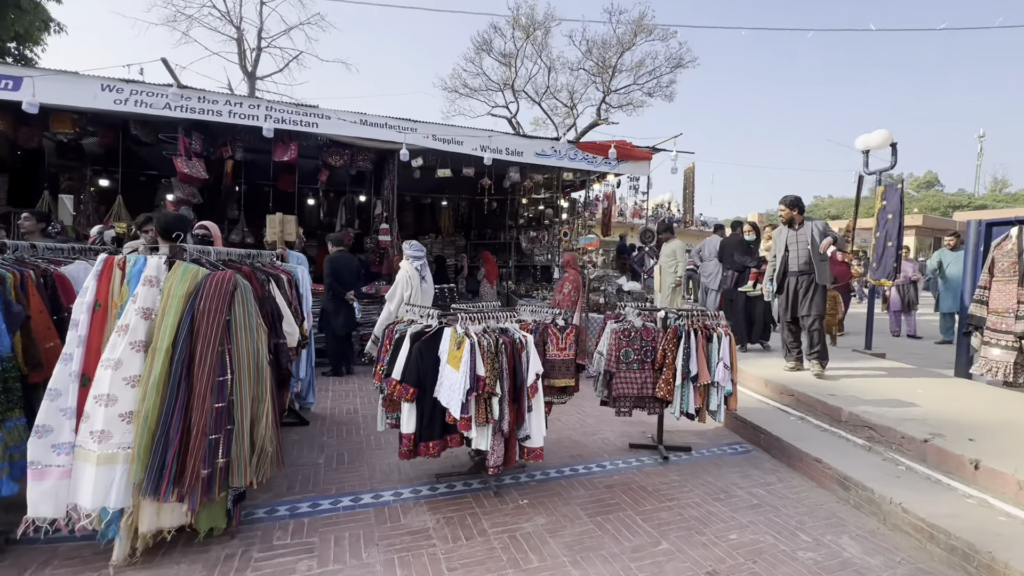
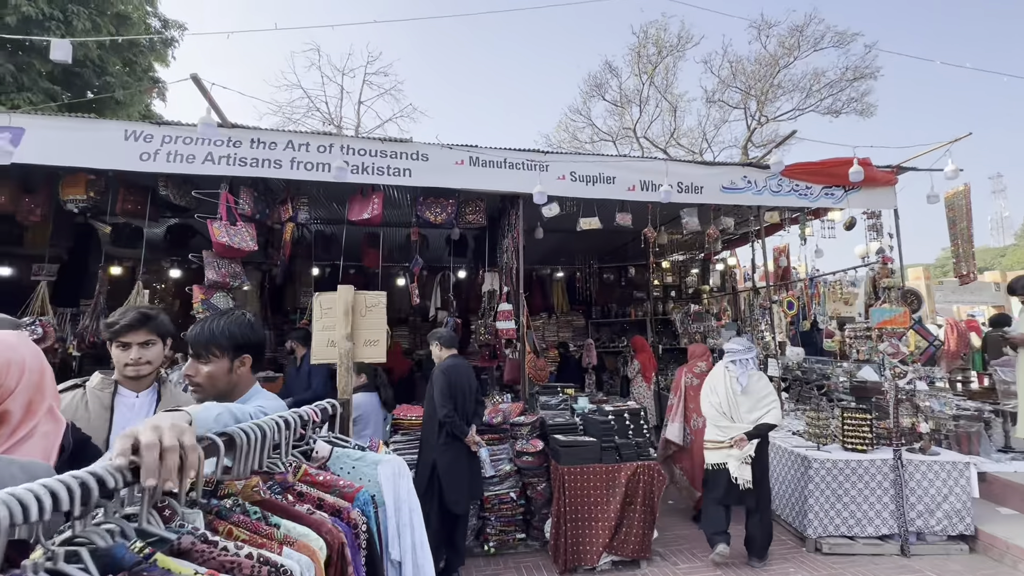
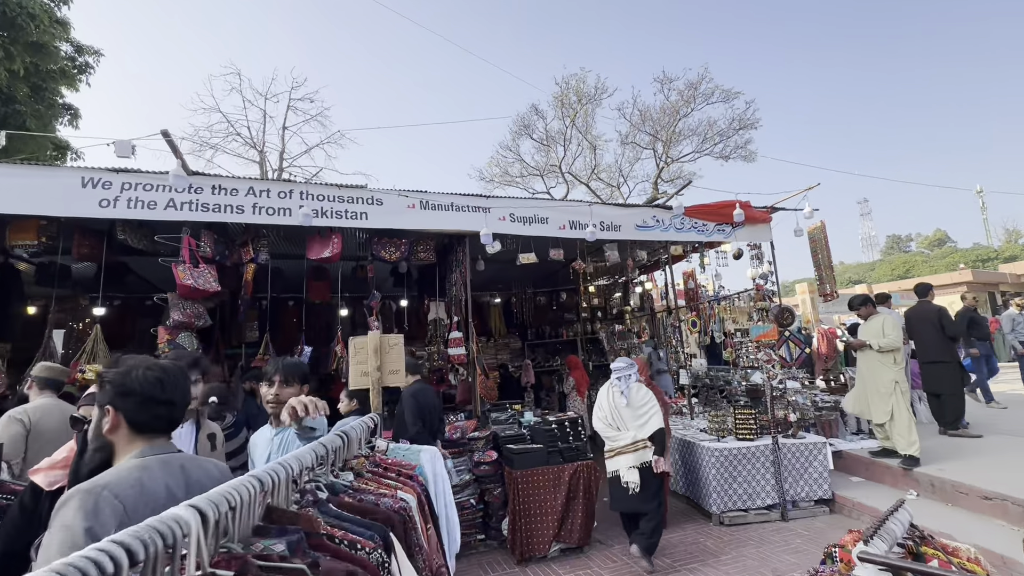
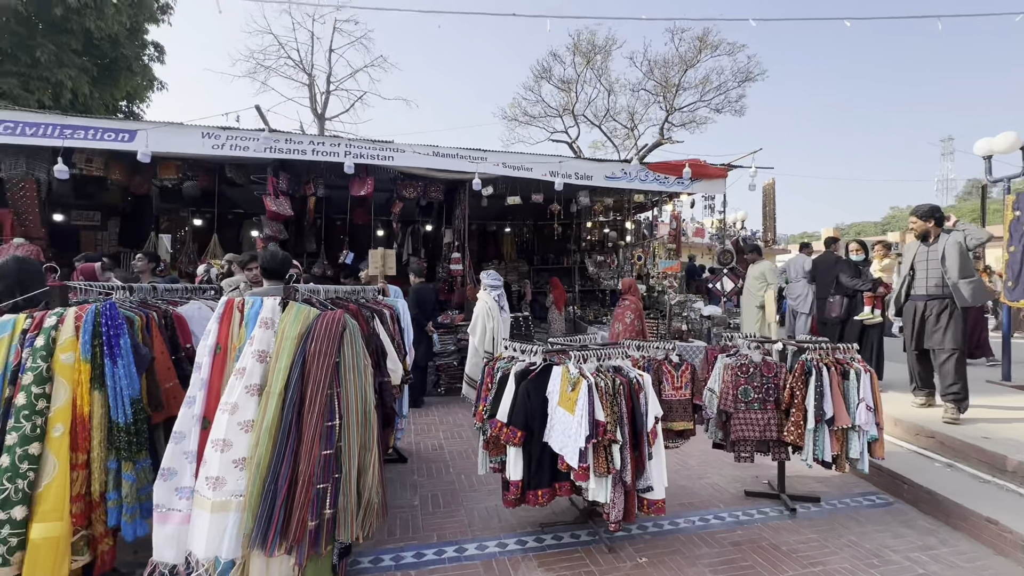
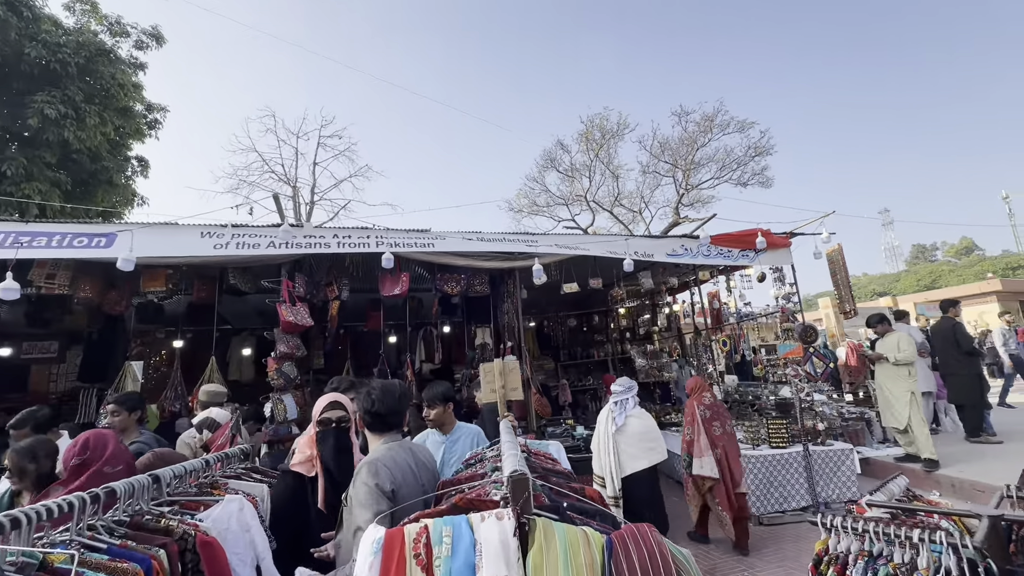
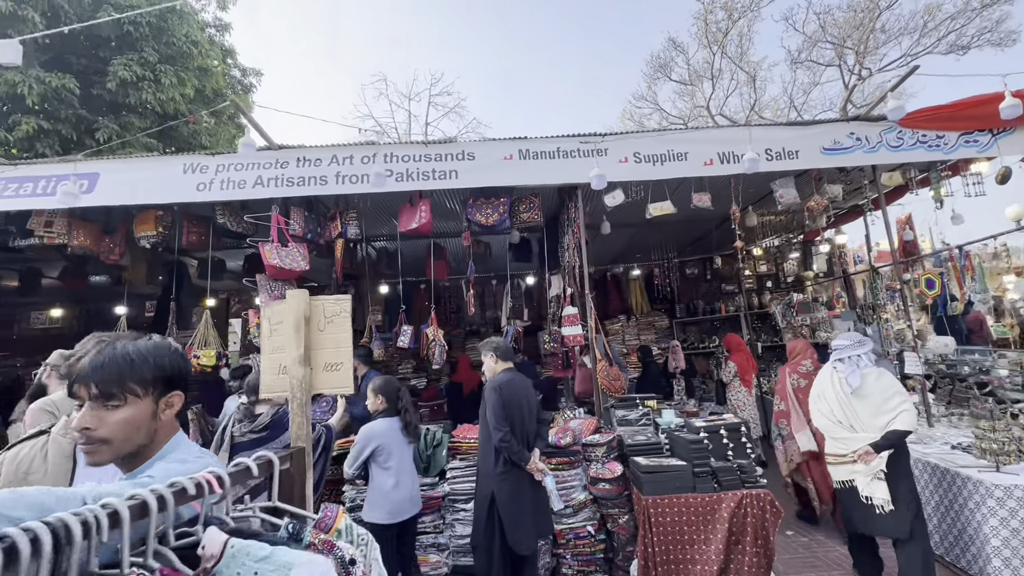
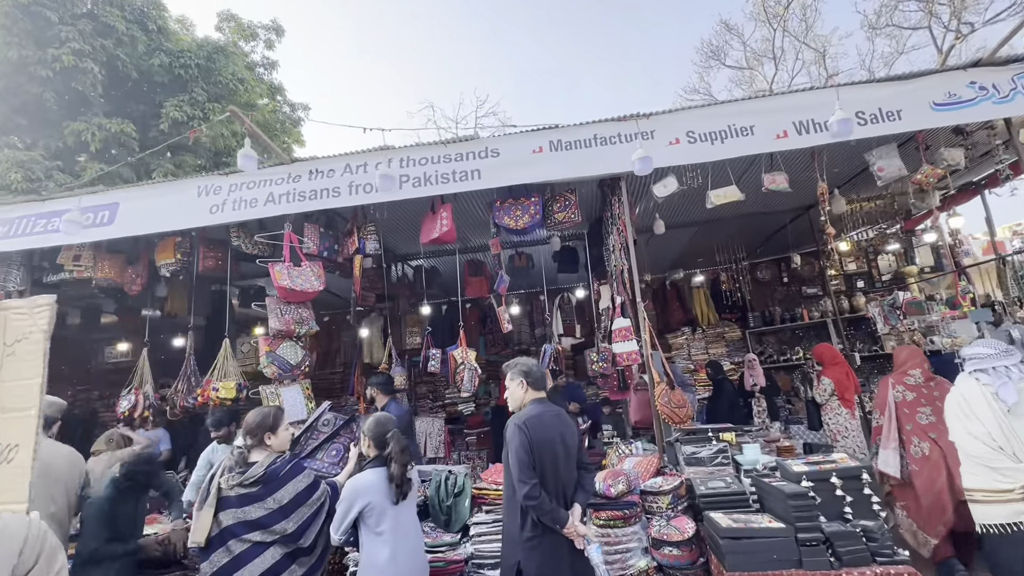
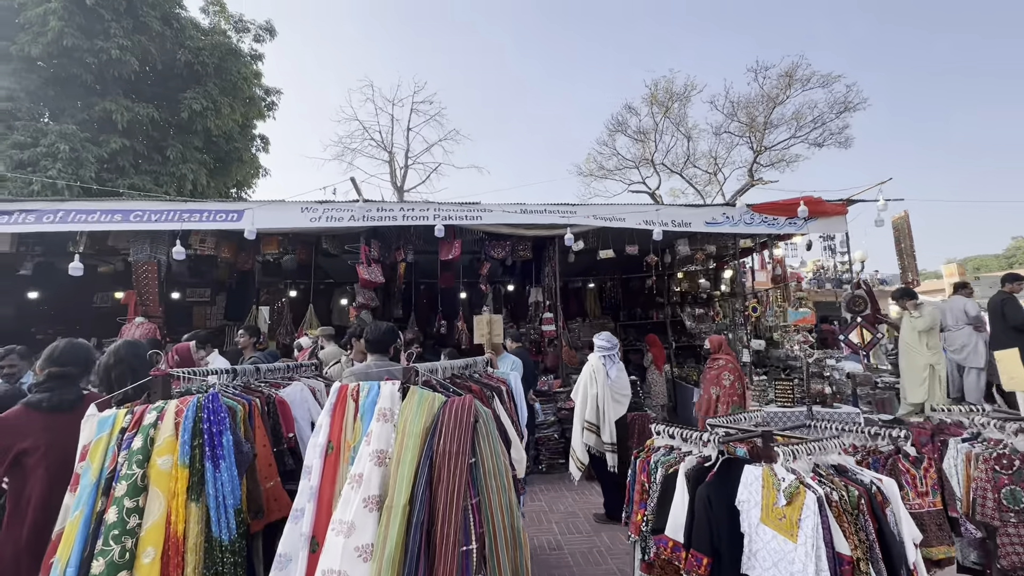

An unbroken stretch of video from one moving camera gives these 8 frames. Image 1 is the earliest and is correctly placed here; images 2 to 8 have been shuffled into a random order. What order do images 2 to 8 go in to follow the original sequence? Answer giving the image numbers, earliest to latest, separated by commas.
4, 8, 5, 3, 2, 6, 7
